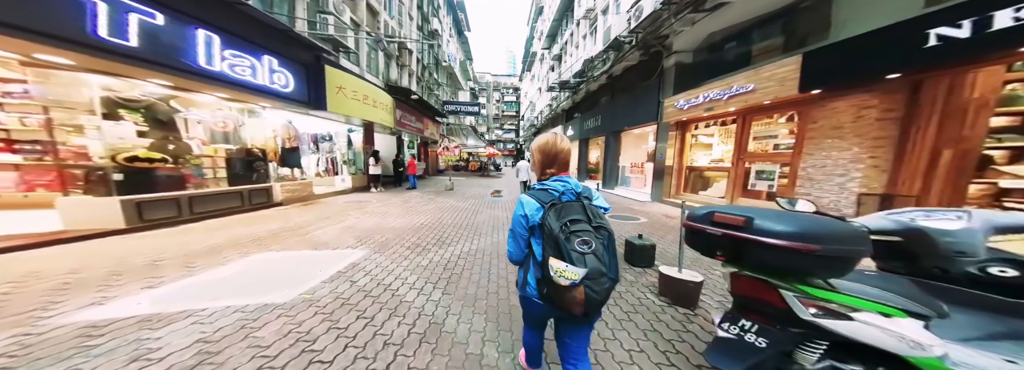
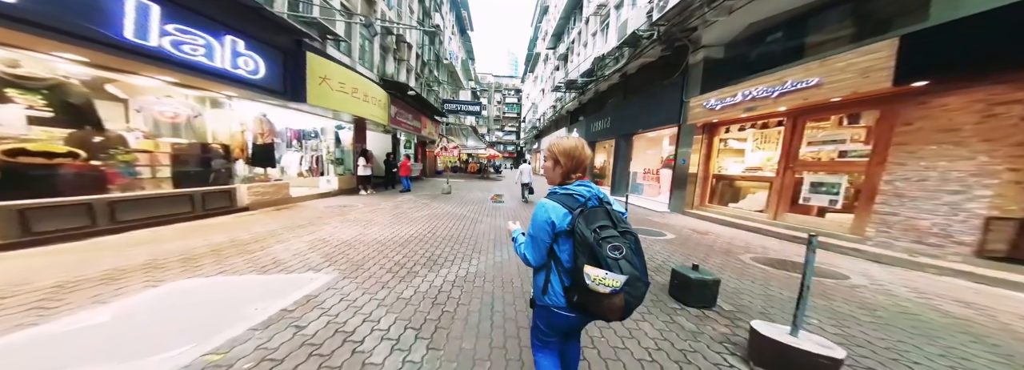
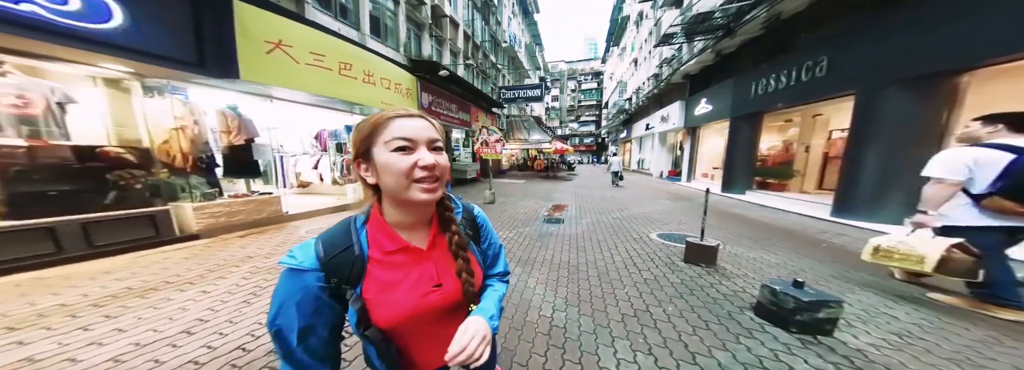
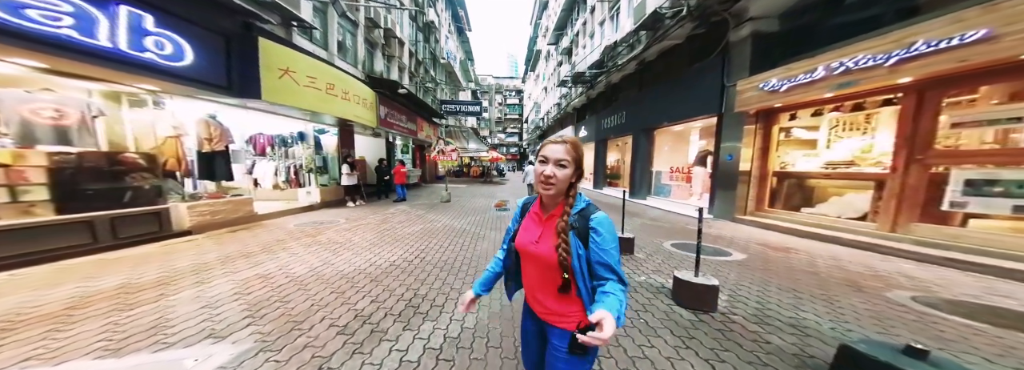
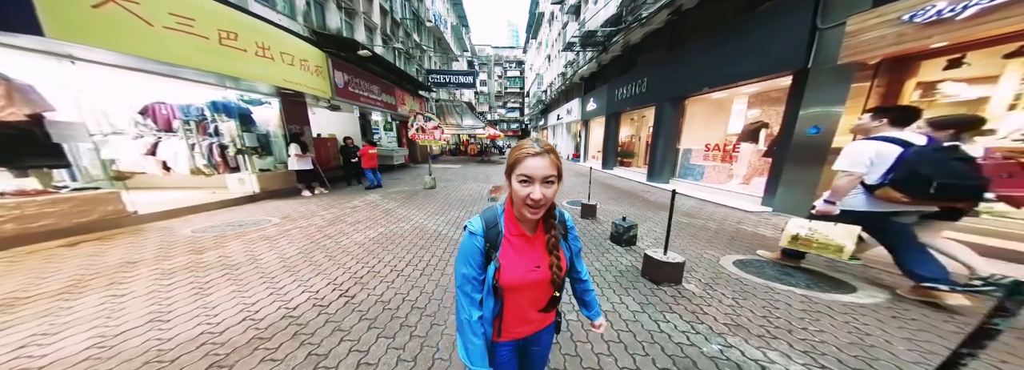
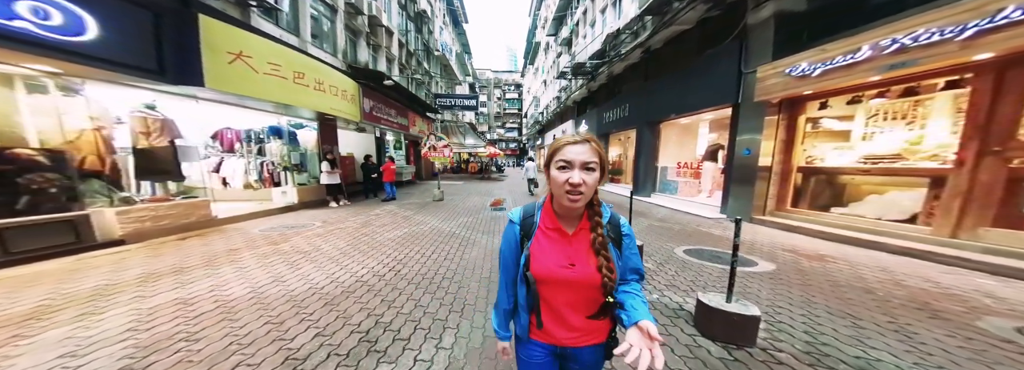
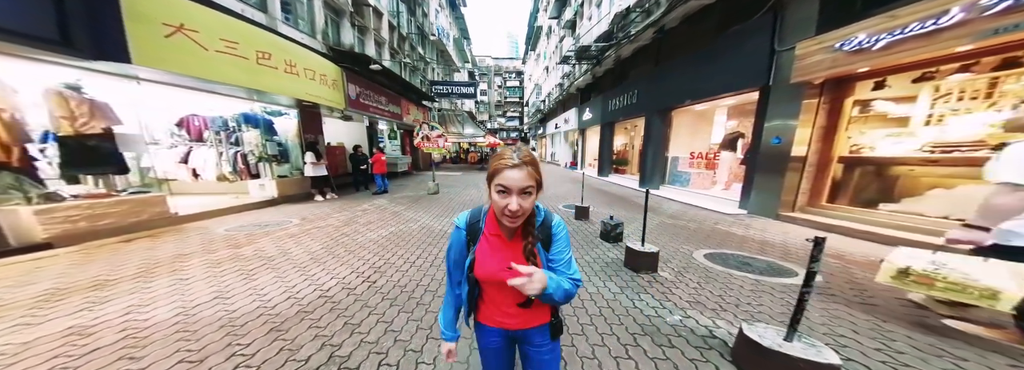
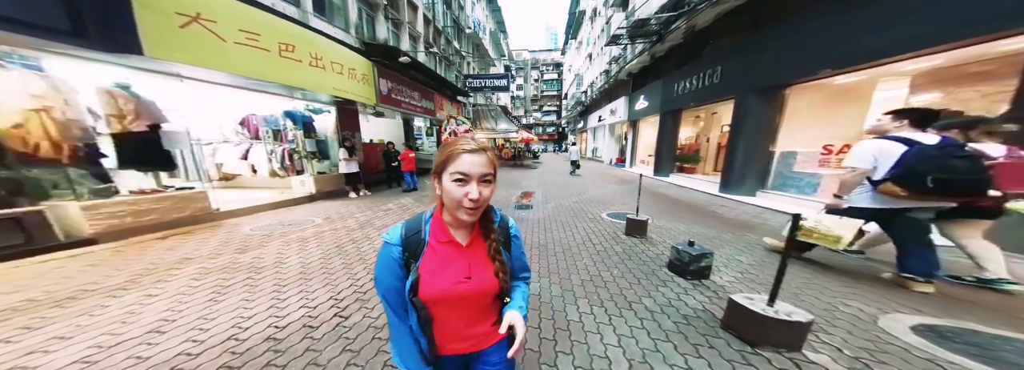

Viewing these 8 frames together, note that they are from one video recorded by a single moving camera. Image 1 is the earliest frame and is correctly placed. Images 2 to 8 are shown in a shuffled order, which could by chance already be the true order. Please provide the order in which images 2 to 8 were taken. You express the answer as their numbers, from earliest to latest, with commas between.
2, 4, 6, 7, 5, 8, 3
